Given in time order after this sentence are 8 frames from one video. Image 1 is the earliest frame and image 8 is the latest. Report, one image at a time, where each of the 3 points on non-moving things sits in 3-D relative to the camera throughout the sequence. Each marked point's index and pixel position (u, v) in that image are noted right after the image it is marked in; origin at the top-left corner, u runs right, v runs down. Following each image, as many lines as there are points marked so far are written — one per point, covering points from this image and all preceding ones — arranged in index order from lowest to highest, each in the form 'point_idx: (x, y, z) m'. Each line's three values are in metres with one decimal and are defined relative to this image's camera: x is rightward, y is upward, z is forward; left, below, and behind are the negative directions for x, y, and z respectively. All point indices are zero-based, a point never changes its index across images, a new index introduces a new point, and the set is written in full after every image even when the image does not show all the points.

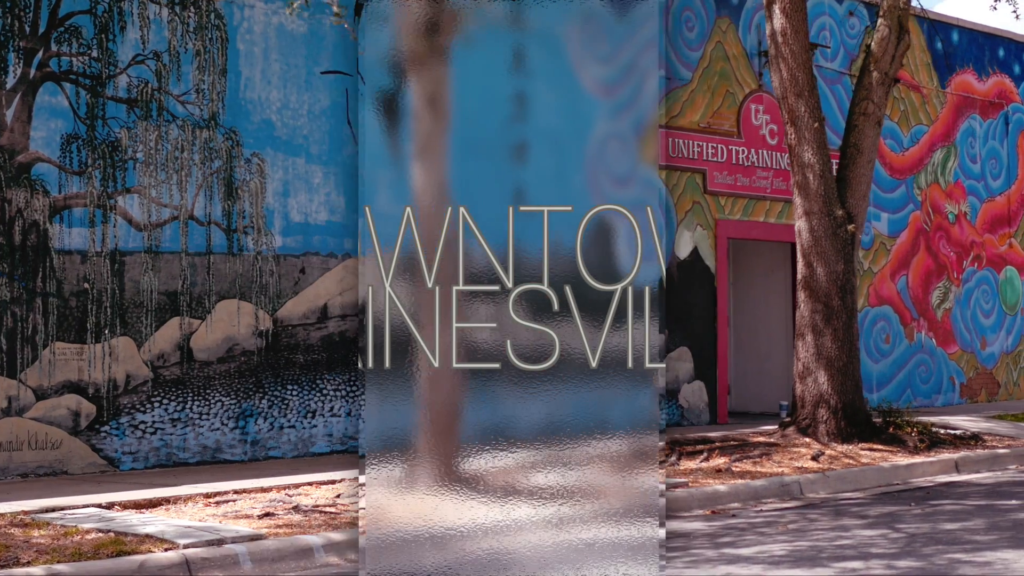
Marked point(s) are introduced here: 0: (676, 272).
0: (+1.1, +0.1, +15.8) m
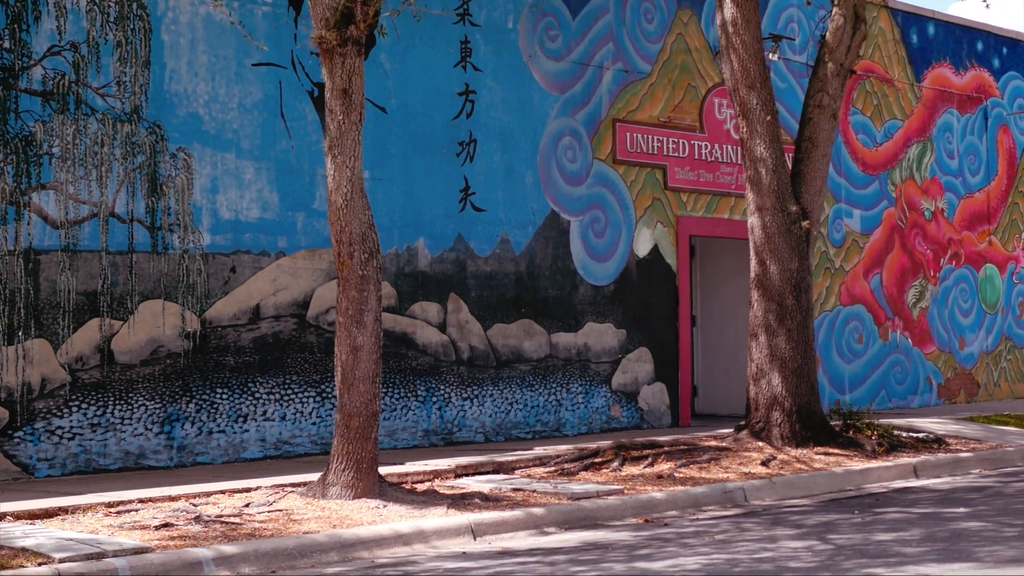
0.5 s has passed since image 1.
0: (+0.8, +0.1, +15.3) m
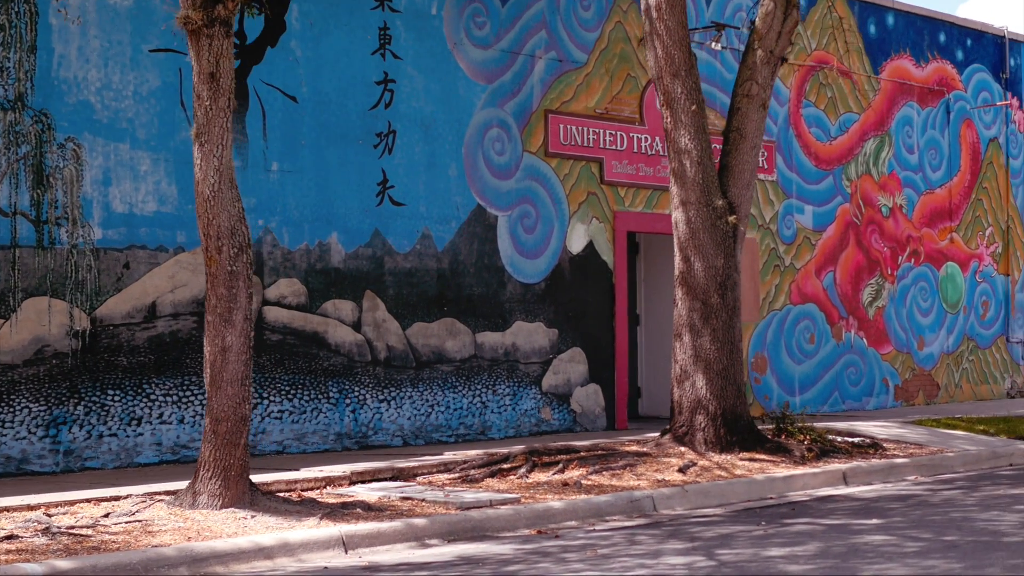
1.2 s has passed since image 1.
0: (+0.3, +0.1, +14.7) m
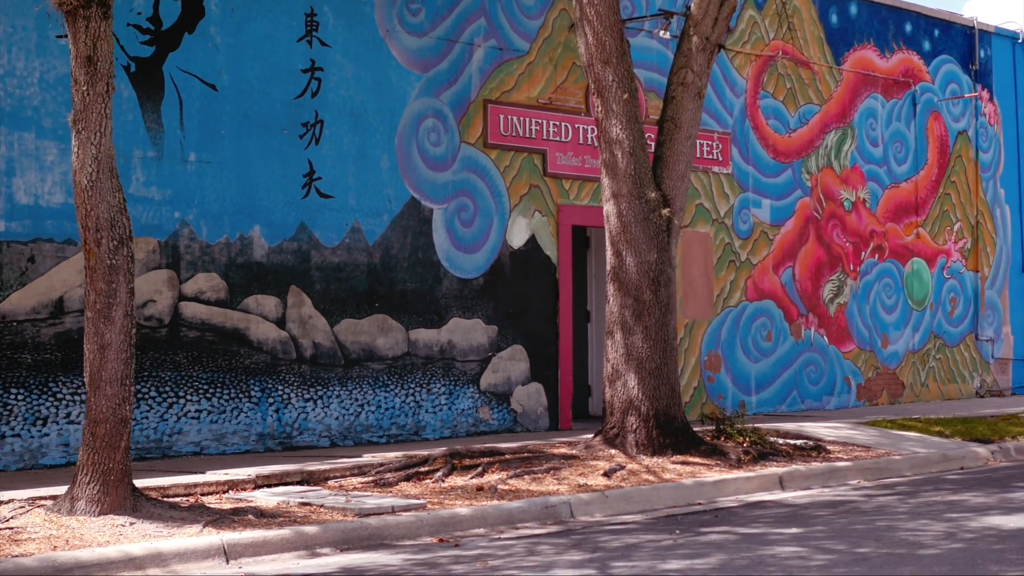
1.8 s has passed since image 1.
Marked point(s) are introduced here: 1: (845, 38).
0: (0.0, +0.2, +14.3) m
1: (+2.6, +1.9, +17.9) m
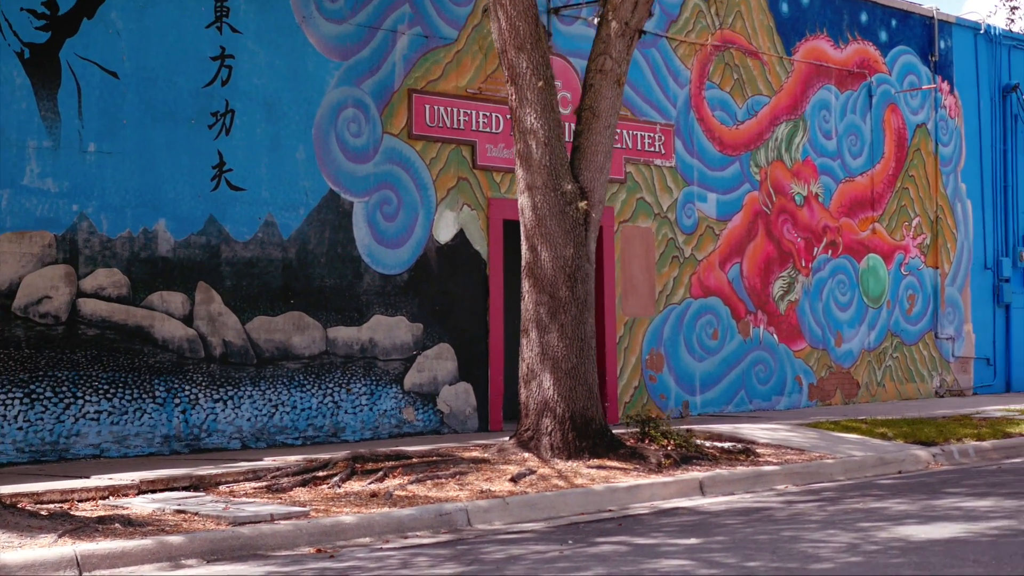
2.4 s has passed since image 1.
0: (-0.5, +0.2, +13.8) m
1: (+2.1, +1.9, +17.4) m
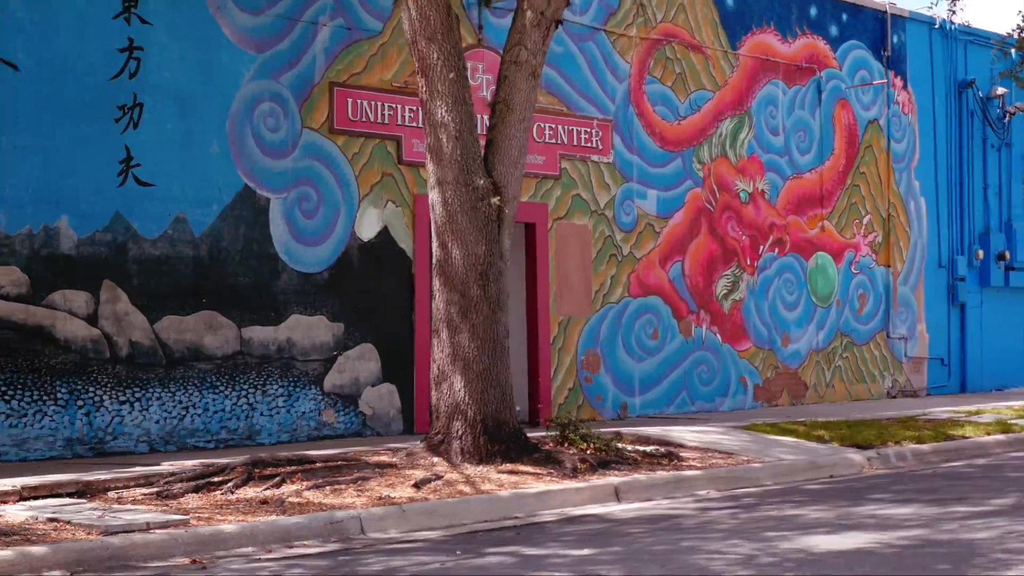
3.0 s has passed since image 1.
0: (-0.9, +0.2, +13.4) m
1: (+1.7, +2.0, +17.0) m
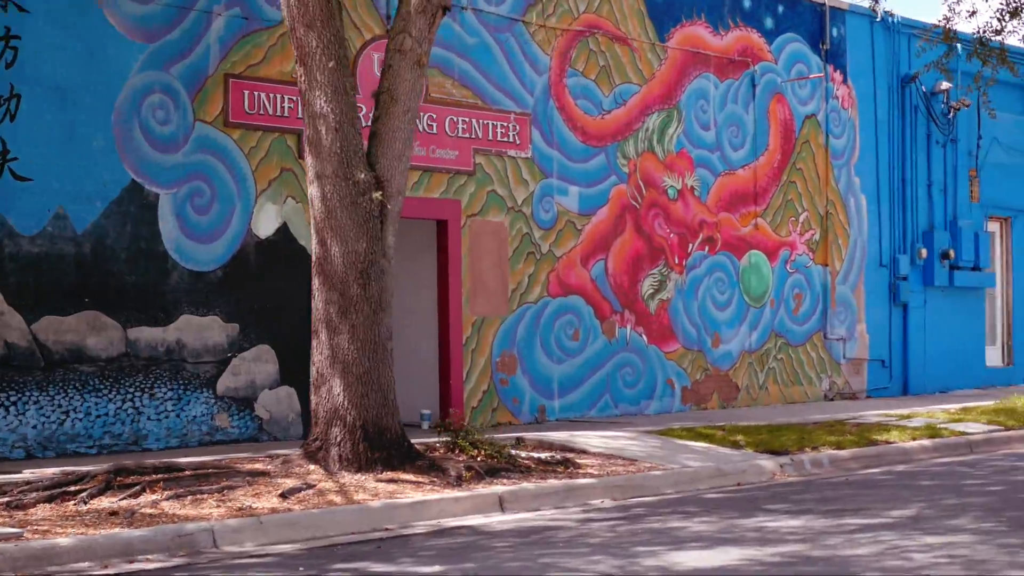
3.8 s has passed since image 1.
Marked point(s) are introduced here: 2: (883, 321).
0: (-1.4, +0.2, +12.9) m
1: (+1.1, +2.0, +16.6) m
2: (+3.0, -0.3, +19.0) m
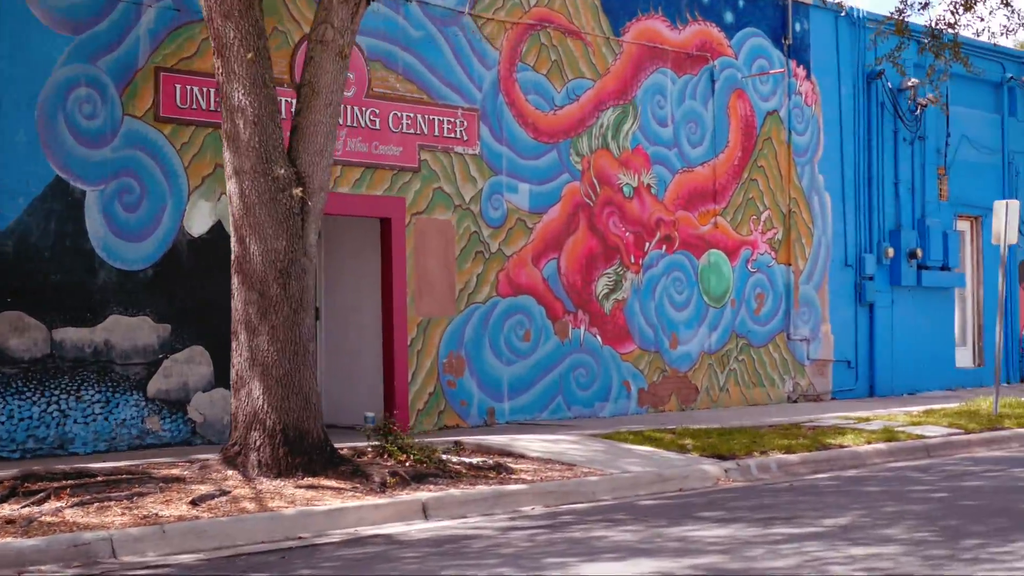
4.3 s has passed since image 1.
0: (-1.8, +0.2, +12.6) m
1: (+0.8, +2.0, +16.2) m
2: (+2.7, -0.3, +18.7) m
